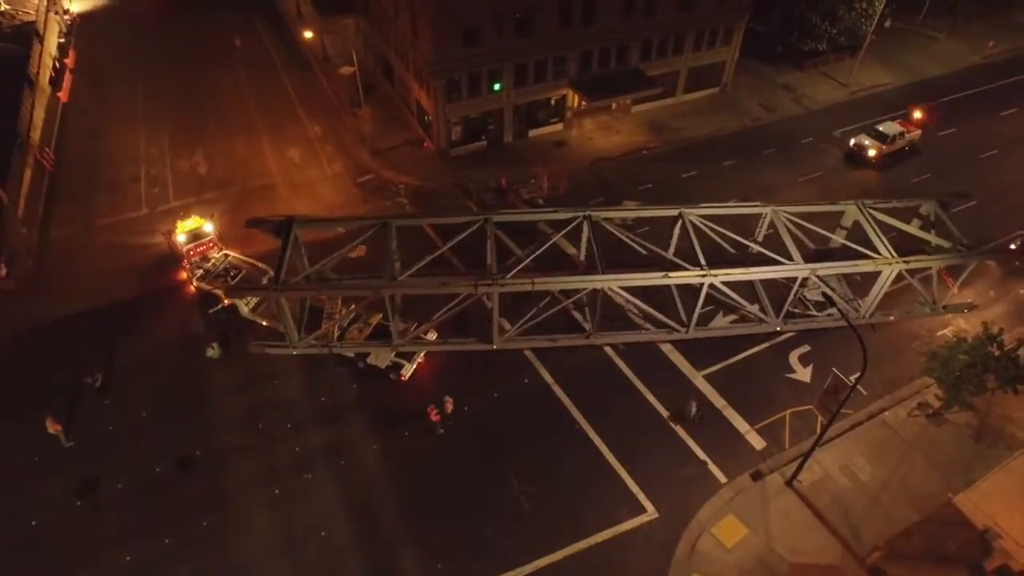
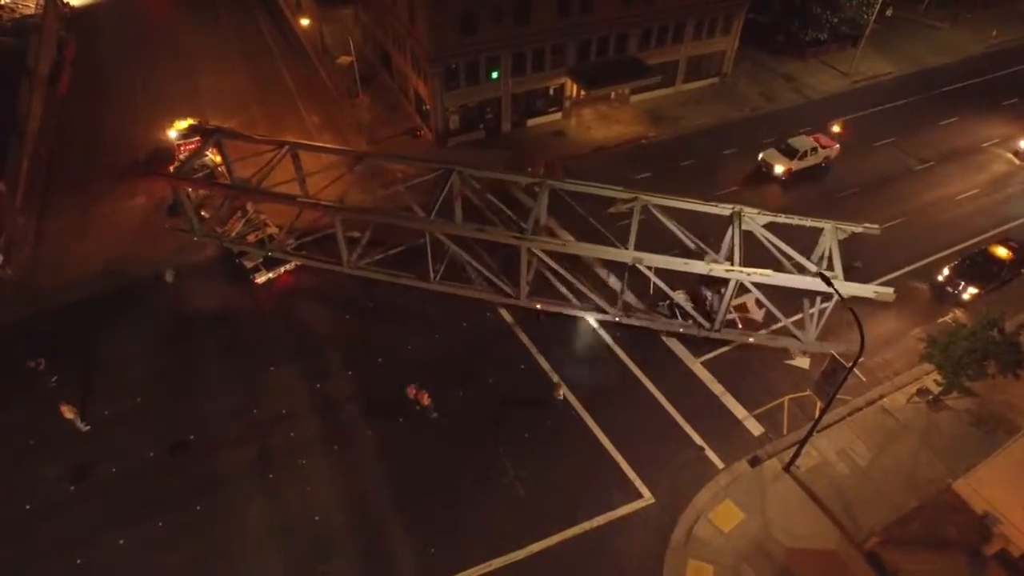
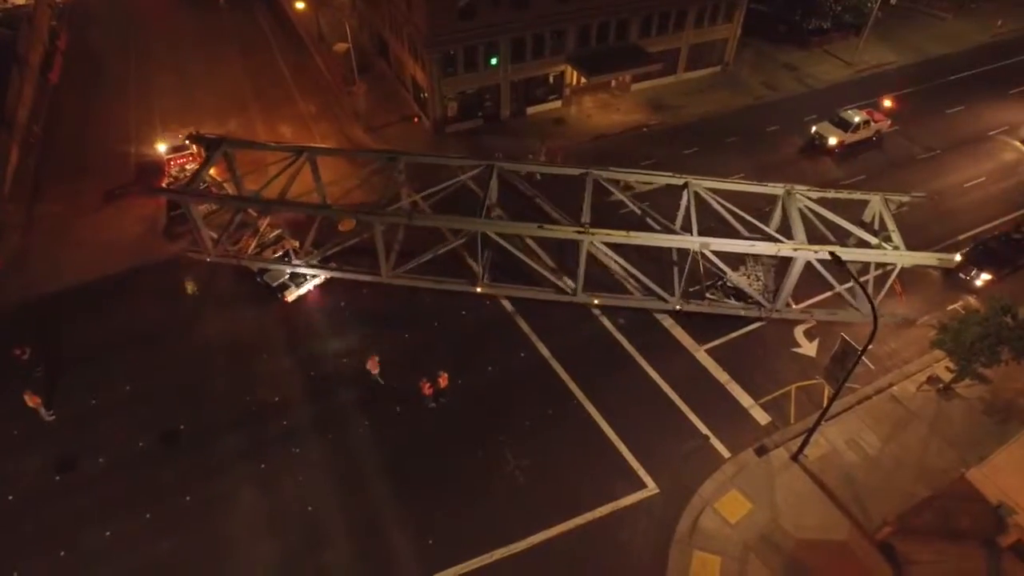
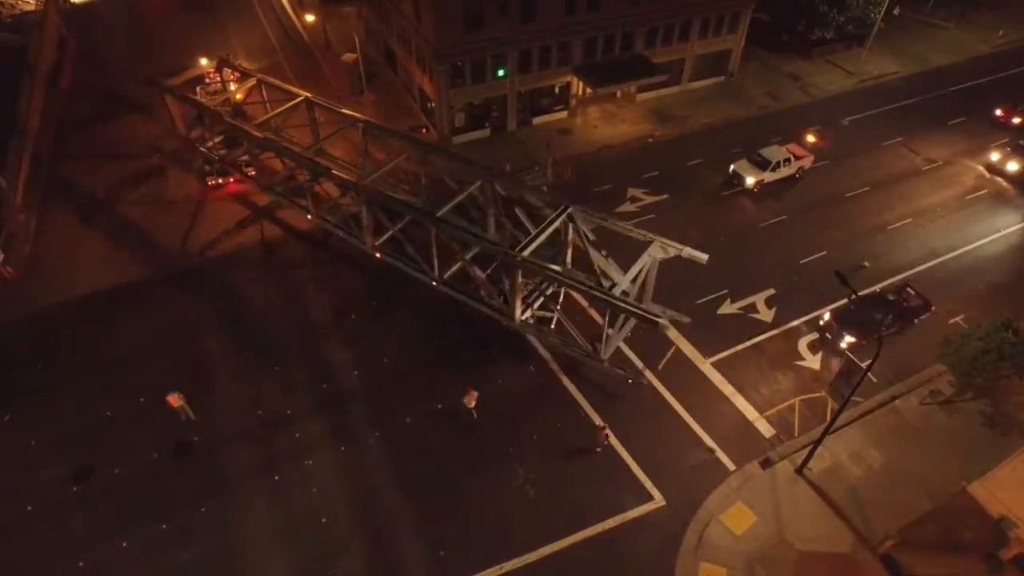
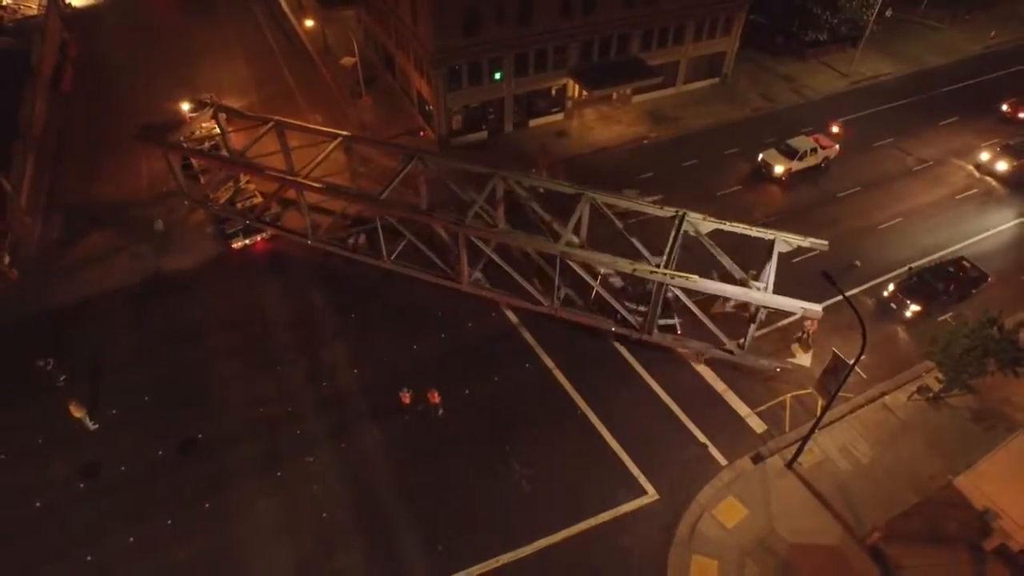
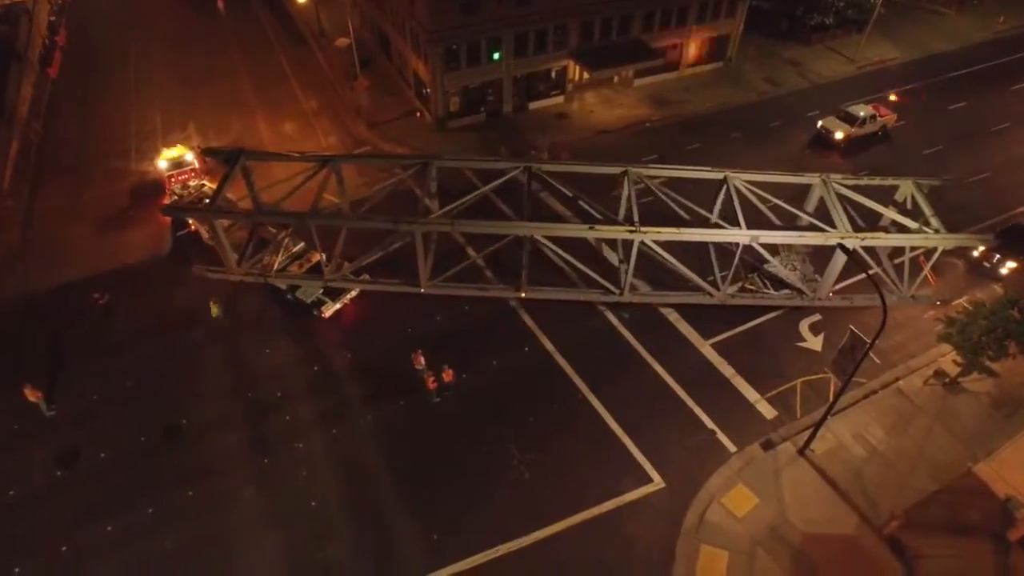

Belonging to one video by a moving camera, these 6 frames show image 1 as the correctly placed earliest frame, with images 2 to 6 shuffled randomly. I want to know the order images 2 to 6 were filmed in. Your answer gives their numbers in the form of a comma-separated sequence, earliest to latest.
6, 3, 2, 5, 4
